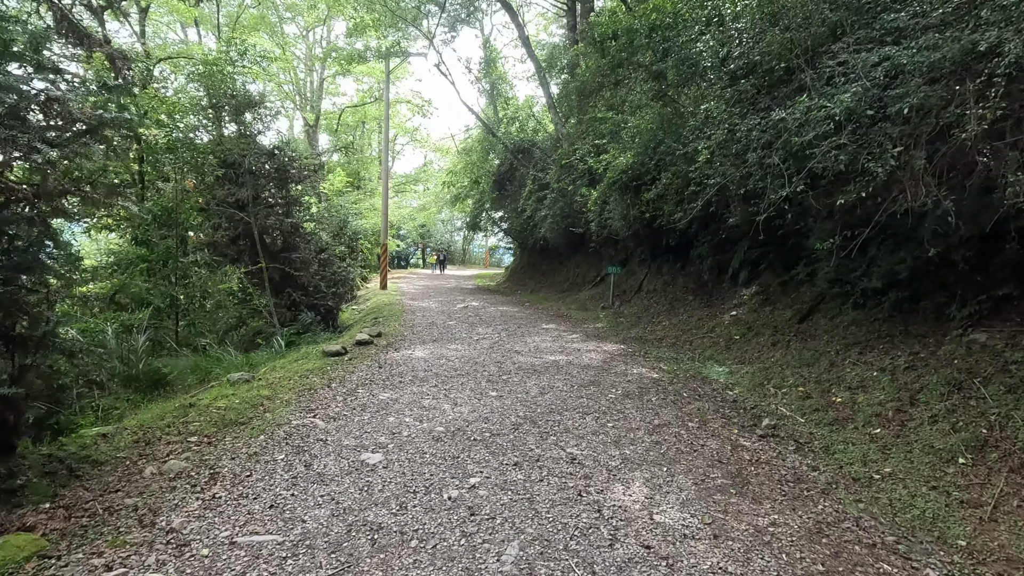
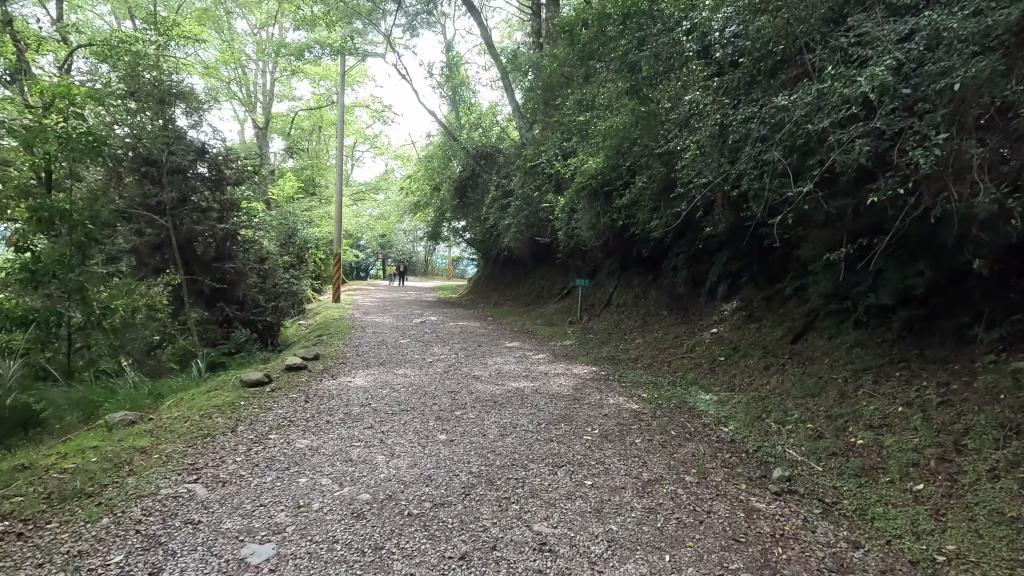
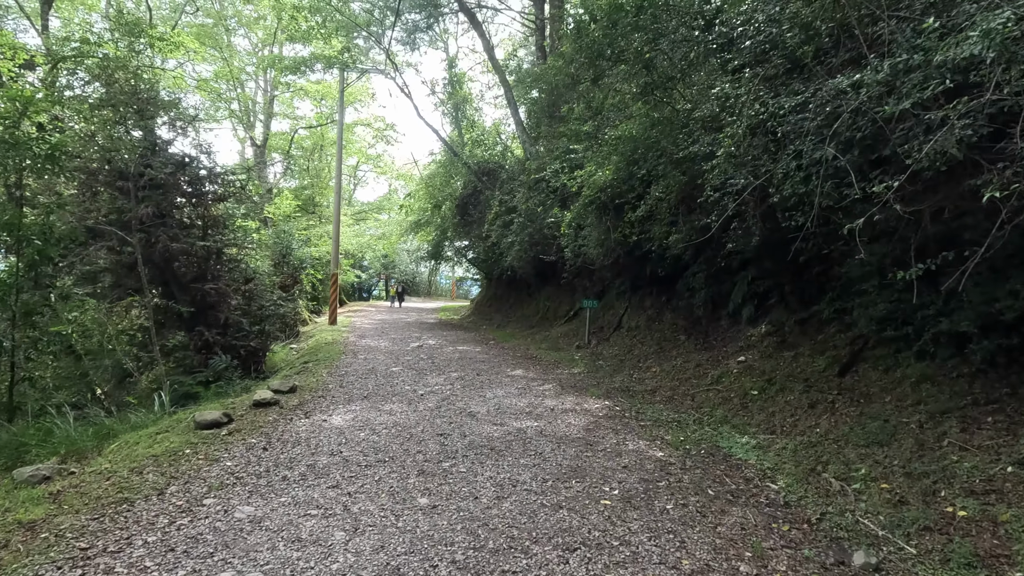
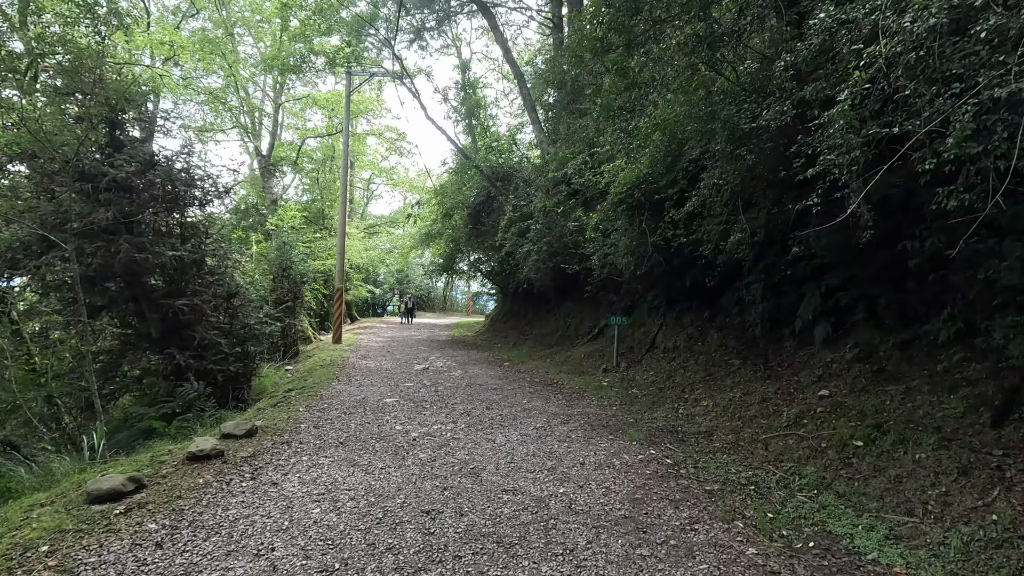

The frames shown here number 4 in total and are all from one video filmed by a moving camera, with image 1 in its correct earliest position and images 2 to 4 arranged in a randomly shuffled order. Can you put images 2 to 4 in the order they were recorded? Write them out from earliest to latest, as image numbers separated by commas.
2, 3, 4
